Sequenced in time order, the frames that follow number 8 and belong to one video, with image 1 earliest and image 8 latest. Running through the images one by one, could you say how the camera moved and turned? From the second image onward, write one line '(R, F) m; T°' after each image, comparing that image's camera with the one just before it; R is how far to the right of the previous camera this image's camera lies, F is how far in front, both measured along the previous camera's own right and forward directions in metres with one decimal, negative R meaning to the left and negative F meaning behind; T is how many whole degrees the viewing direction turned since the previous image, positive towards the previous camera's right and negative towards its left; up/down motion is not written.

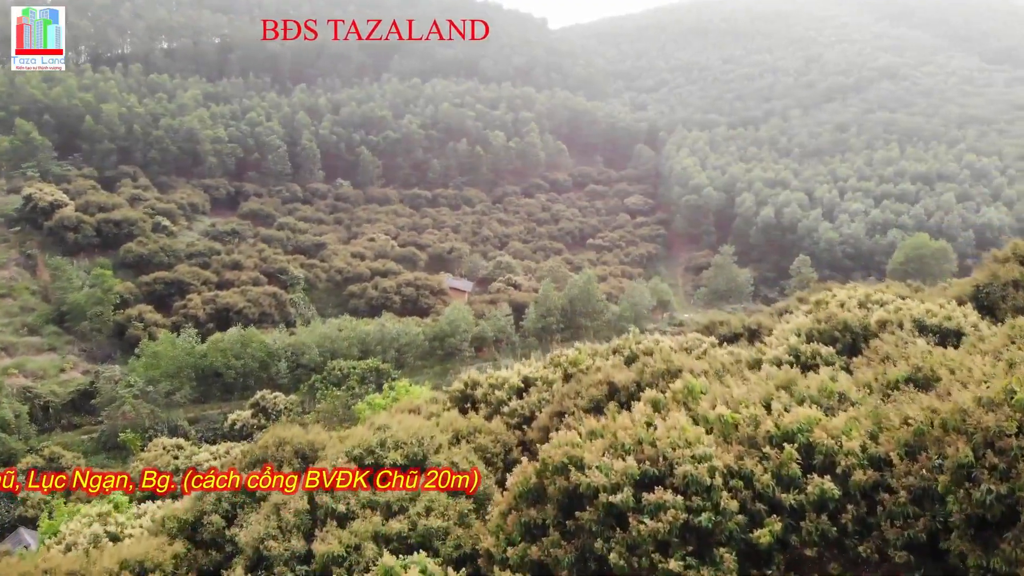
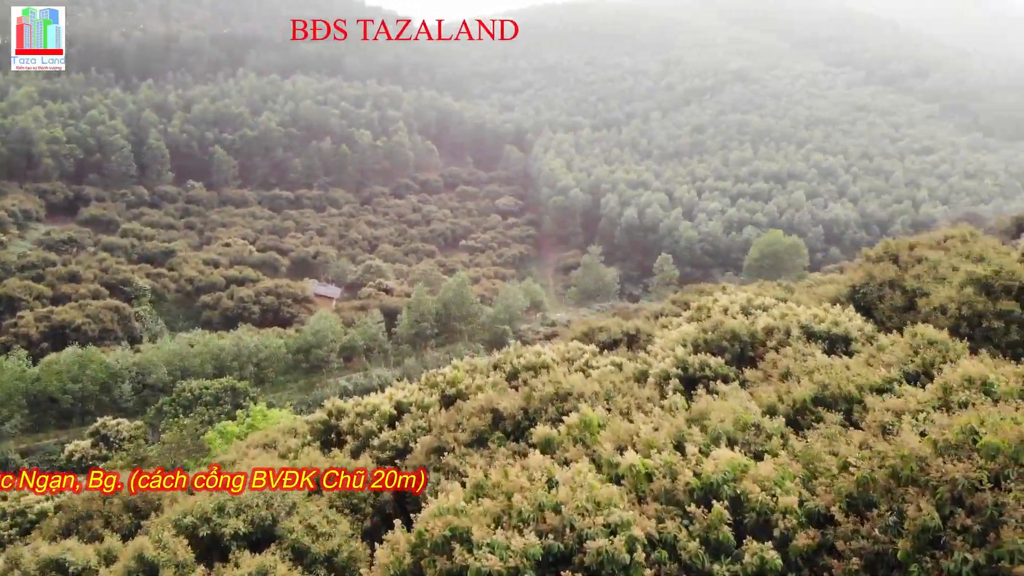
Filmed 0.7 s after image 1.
(+0.1, +1.3) m; +9°
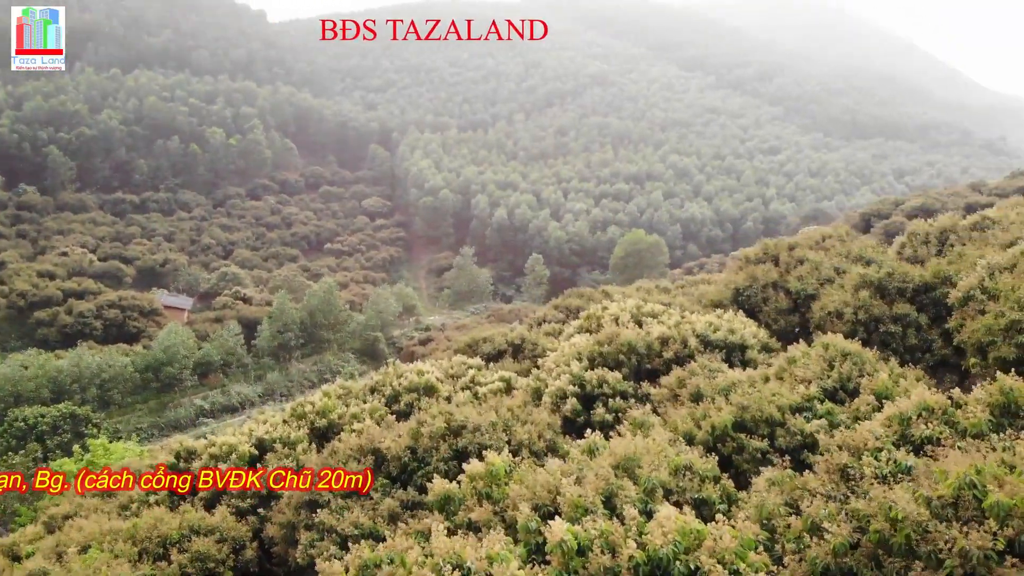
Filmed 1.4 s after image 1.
(-0.1, +1.2) m; +9°
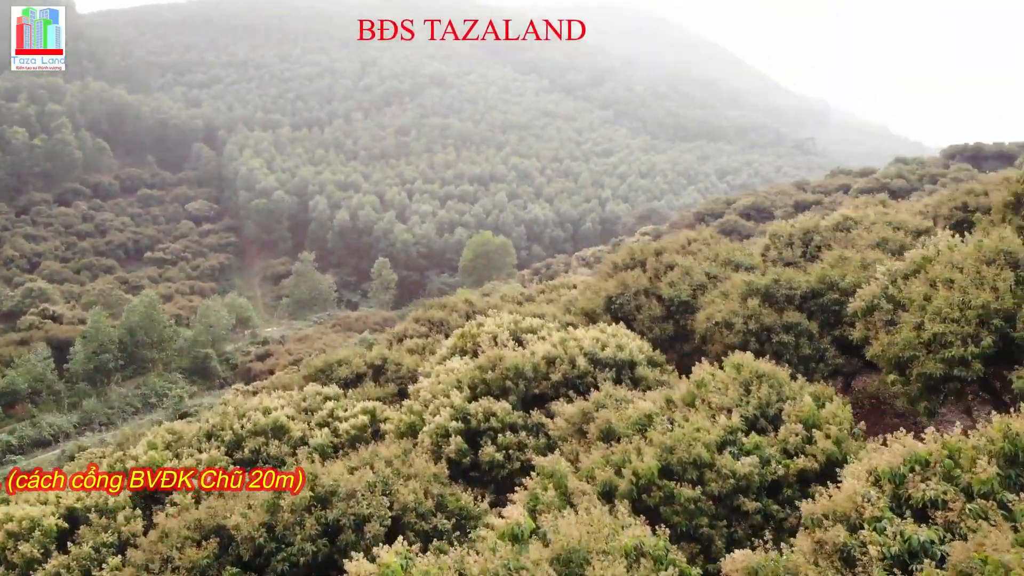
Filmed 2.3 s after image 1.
(-0.3, +1.4) m; +11°
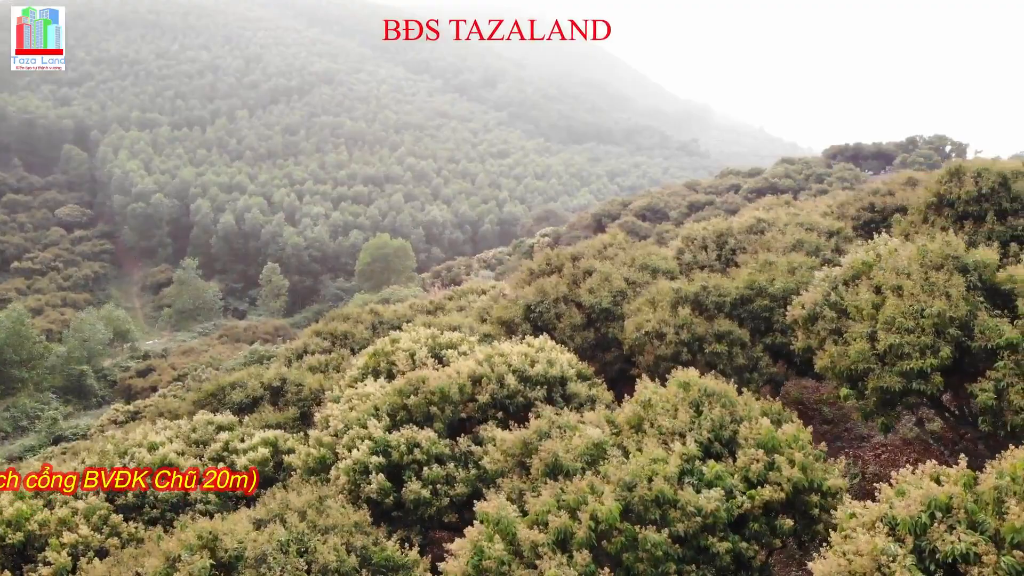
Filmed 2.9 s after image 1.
(-0.3, +0.8) m; +7°
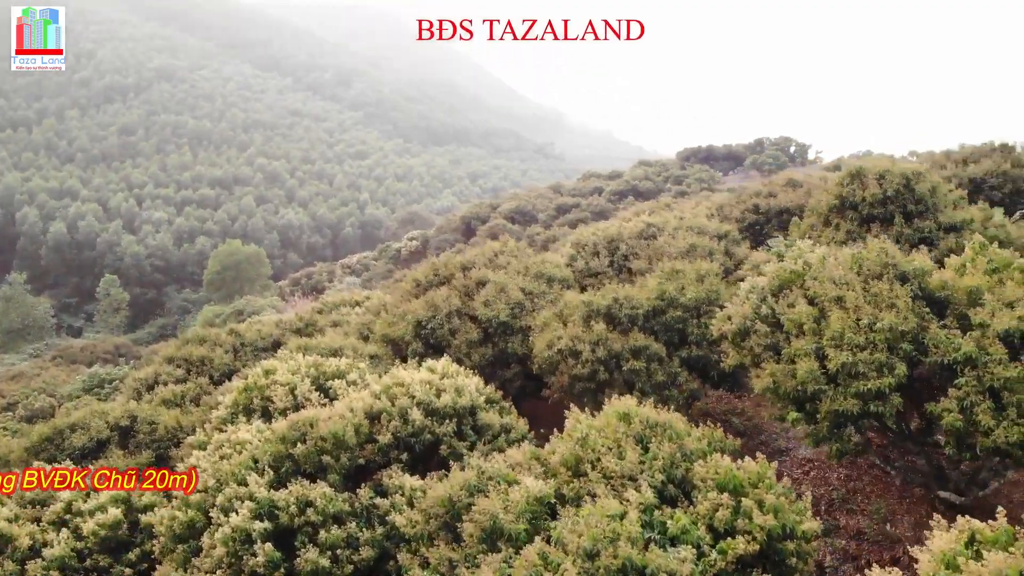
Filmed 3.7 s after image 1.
(-0.4, +1.1) m; +10°
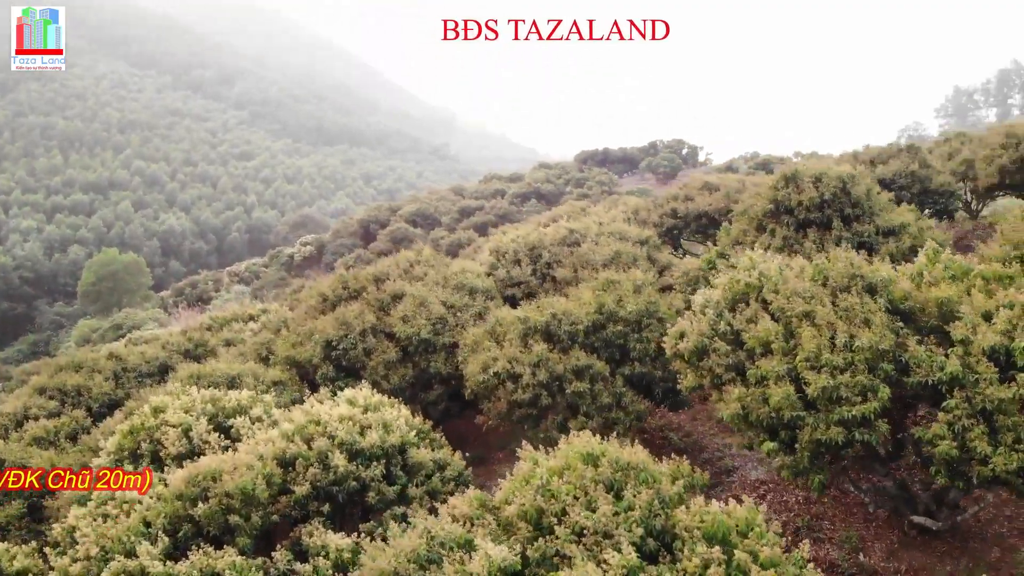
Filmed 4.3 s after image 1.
(-0.3, +0.9) m; +7°
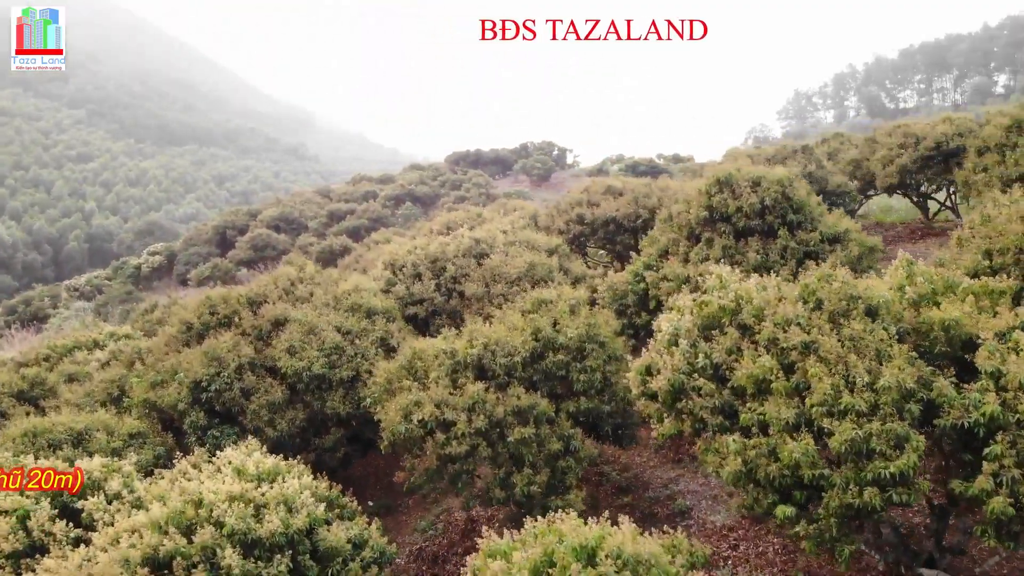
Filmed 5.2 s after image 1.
(-0.5, +1.4) m; +9°
